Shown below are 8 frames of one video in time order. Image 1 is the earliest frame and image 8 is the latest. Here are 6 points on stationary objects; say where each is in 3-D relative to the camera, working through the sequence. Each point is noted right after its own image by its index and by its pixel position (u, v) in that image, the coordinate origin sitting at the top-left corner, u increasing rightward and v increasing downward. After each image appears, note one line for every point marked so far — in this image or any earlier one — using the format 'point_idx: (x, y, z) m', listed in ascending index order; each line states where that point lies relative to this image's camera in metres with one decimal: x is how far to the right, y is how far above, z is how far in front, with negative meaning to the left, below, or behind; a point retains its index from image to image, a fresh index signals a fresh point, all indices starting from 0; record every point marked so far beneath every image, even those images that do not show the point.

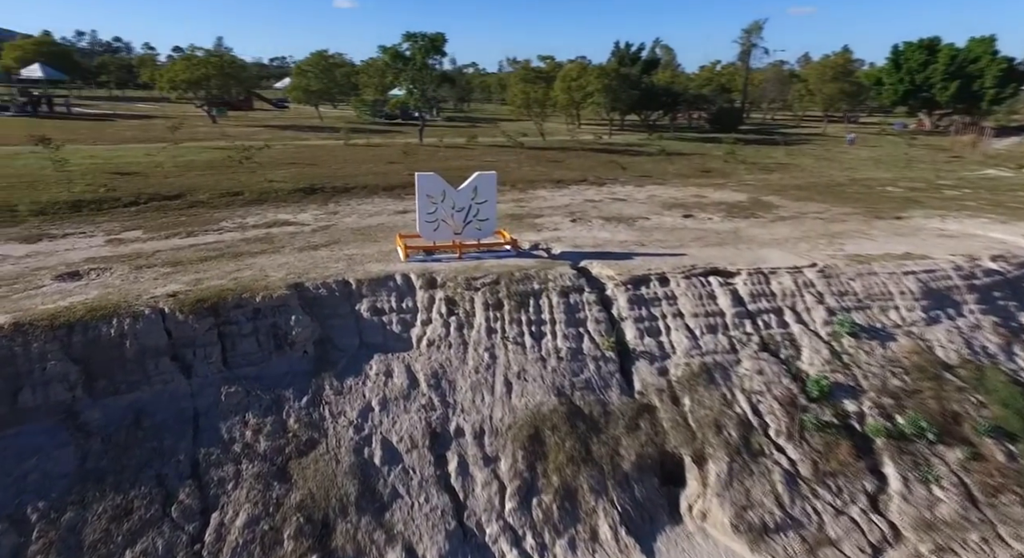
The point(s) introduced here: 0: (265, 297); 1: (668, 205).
0: (-4.5, -0.3, +10.4) m
1: (+5.3, +2.4, +19.5) m
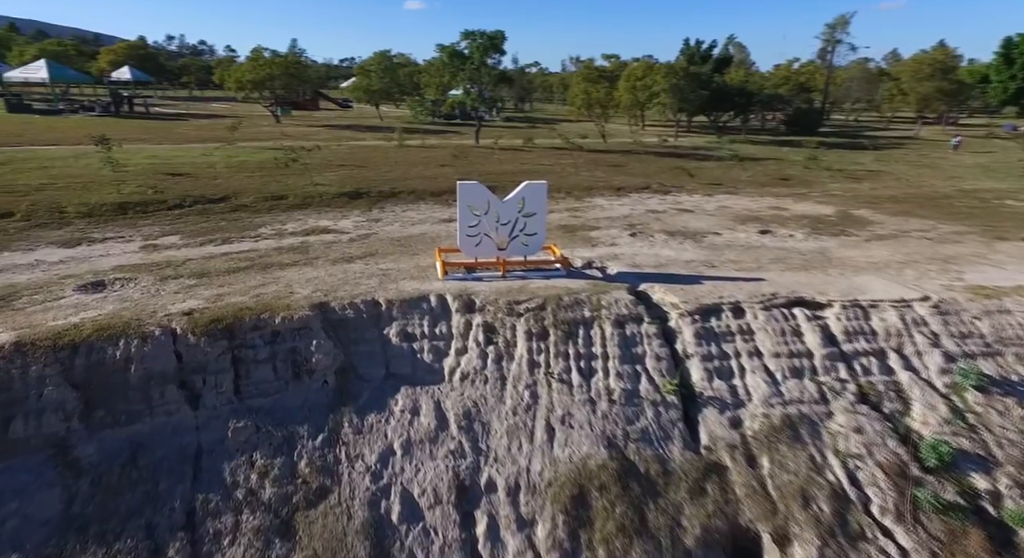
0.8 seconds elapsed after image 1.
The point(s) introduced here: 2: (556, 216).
0: (-3.7, -0.7, +9.4) m
1: (+7.0, +1.8, +17.5) m
2: (+1.3, +1.9, +17.4) m
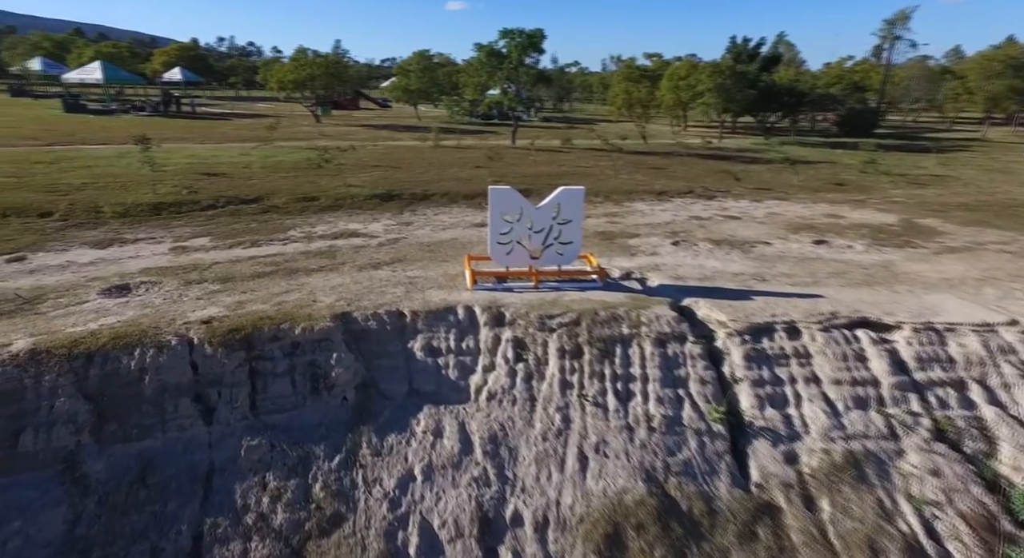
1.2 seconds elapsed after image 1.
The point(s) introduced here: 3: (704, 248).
0: (-3.2, -0.8, +8.9) m
1: (+8.0, +1.5, +16.4) m
2: (+2.4, +1.6, +16.6) m
3: (+4.7, +0.8, +14.1) m
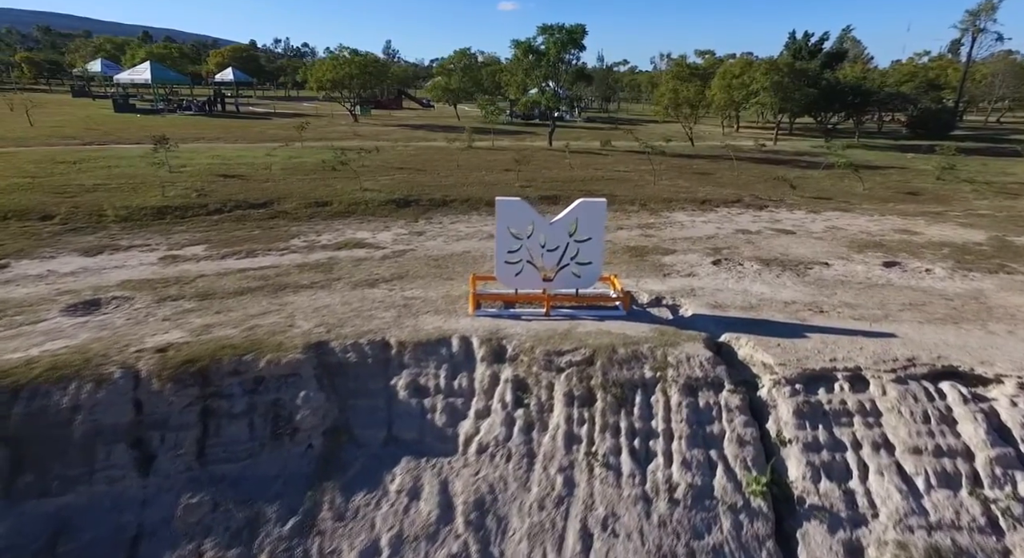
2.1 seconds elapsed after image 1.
0: (-3.3, -1.1, +7.7) m
1: (+8.6, +0.8, +14.2) m
2: (+3.0, +1.2, +14.9) m
3: (+5.1, +0.2, +12.3) m
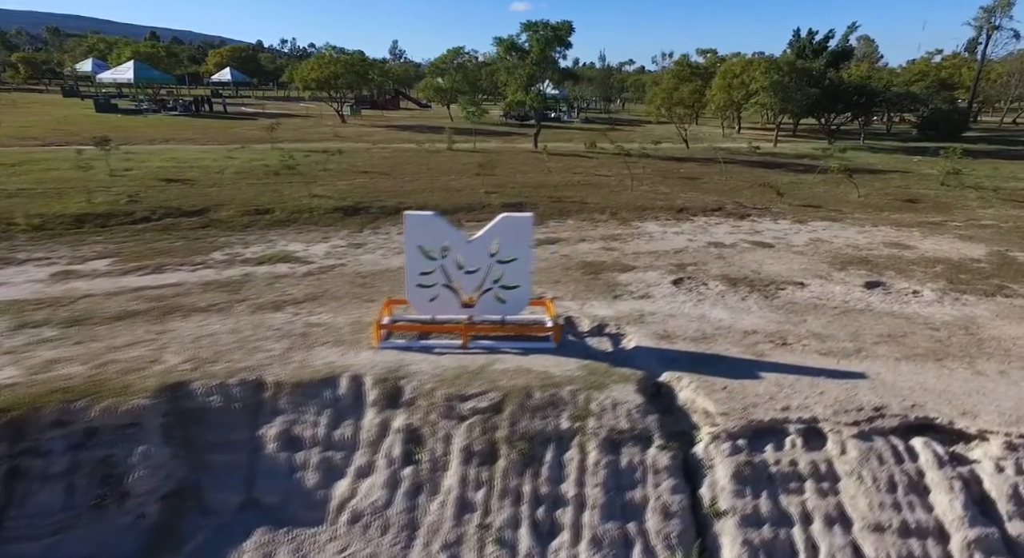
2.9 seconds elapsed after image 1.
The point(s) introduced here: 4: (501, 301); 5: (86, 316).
0: (-4.6, -1.5, +6.5) m
1: (+7.3, +0.4, +12.9) m
2: (+1.7, +0.8, +13.6) m
3: (+3.8, -0.2, +11.0) m
4: (-0.1, -0.3, +8.5) m
5: (-6.6, -0.6, +8.9) m
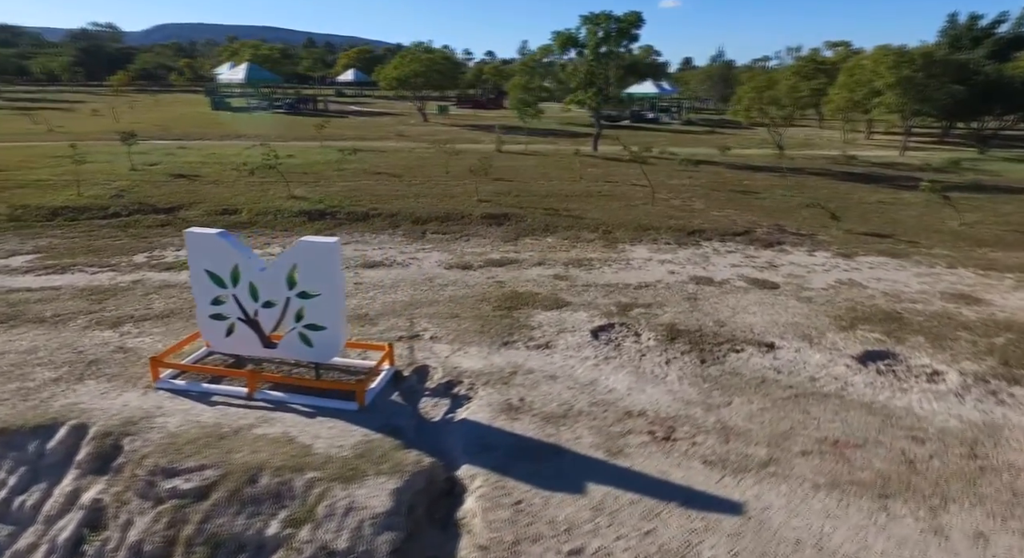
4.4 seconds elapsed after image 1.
0: (-7.4, -1.6, +5.9) m
1: (+5.7, -0.6, +9.7) m
2: (+0.4, +0.1, +11.5) m
3: (+1.9, -0.9, +8.5) m
4: (-2.5, -0.8, +7.0) m
5: (-8.8, -0.6, +8.6) m
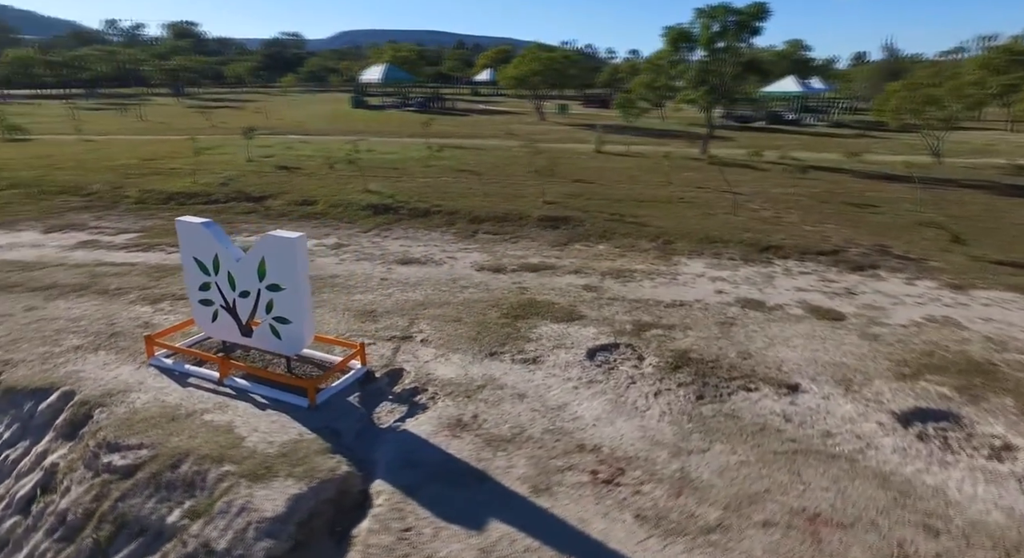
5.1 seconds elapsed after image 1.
0: (-8.0, -1.2, +7.2) m
1: (+5.6, -1.1, +7.9) m
2: (+1.0, 0.0, +10.9) m
3: (+1.6, -1.2, +7.7) m
4: (-3.0, -0.7, +7.1) m
5: (-8.6, -0.1, +10.2) m
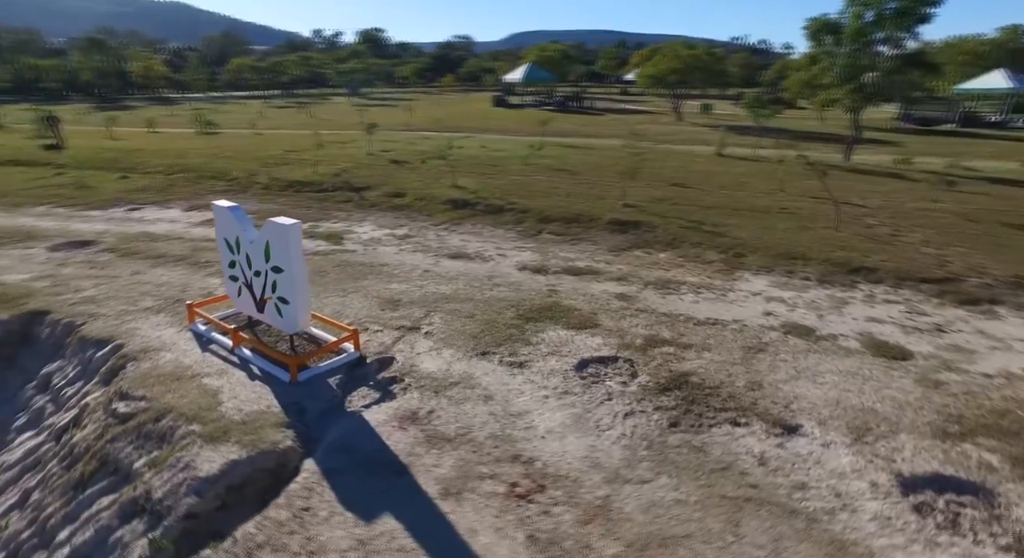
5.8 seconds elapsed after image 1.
0: (-8.1, -0.6, +9.1) m
1: (+5.3, -1.6, +6.4) m
2: (+1.6, -0.2, +10.5) m
3: (+1.4, -1.3, +7.2) m
4: (-3.2, -0.5, +7.8) m
5: (-7.9, +0.5, +12.2) m
